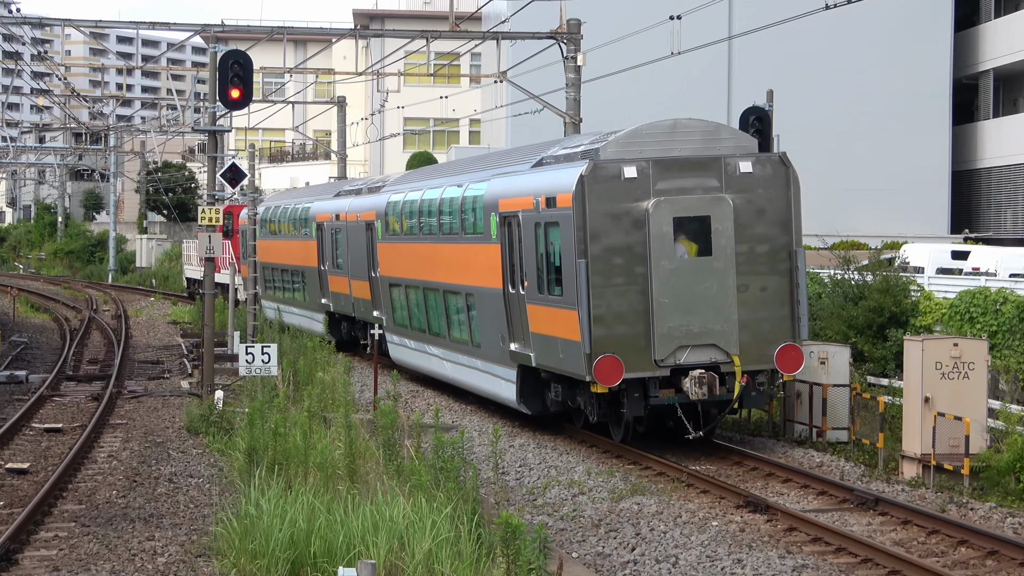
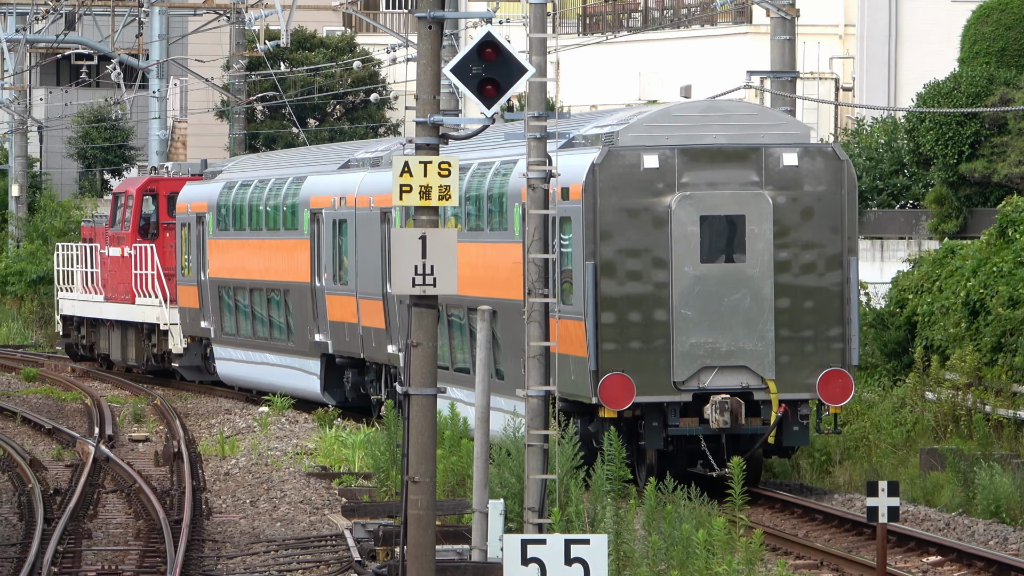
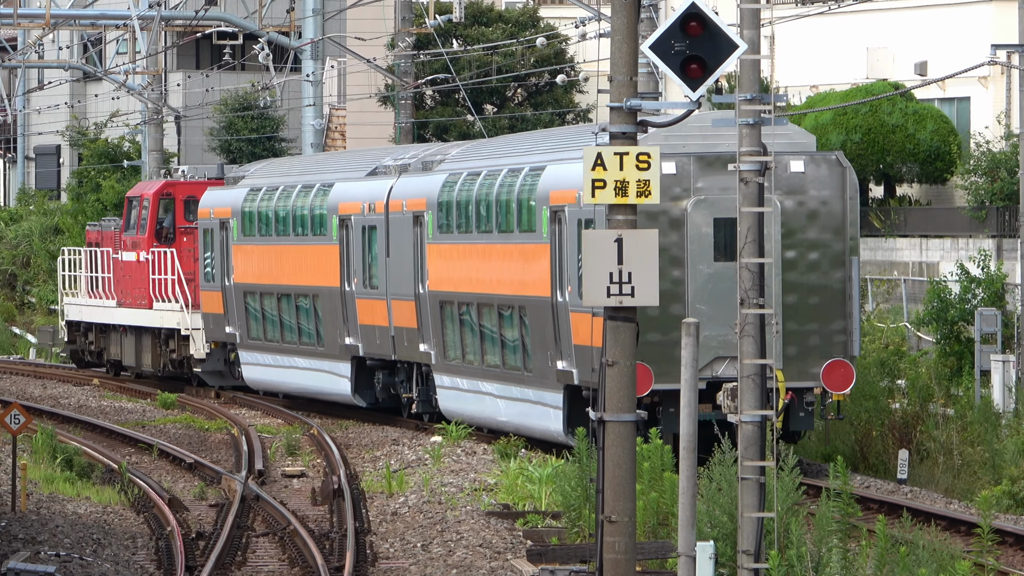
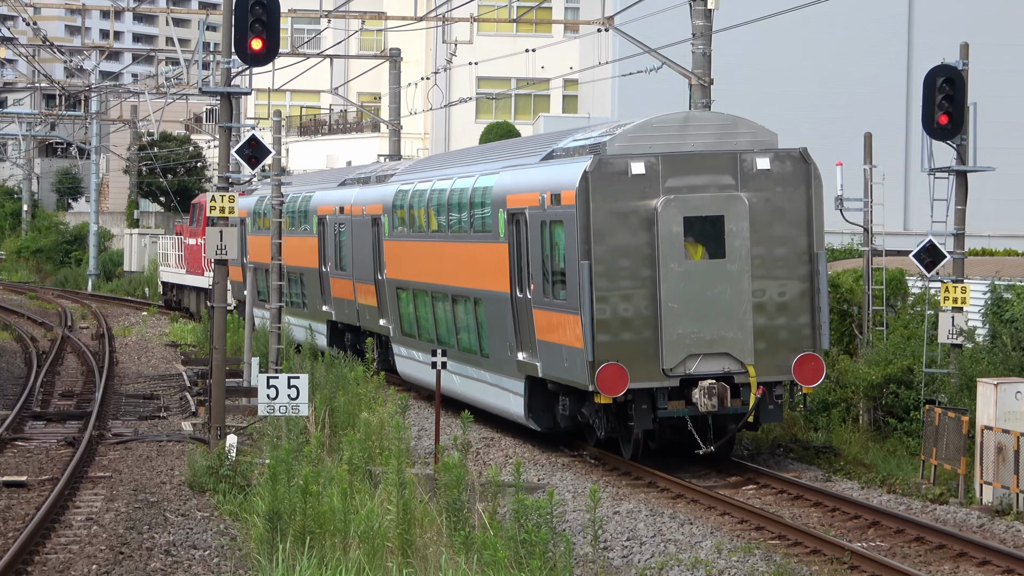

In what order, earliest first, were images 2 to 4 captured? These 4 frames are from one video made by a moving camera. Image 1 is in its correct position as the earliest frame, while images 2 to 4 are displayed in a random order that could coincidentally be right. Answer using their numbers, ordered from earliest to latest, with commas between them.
4, 2, 3
